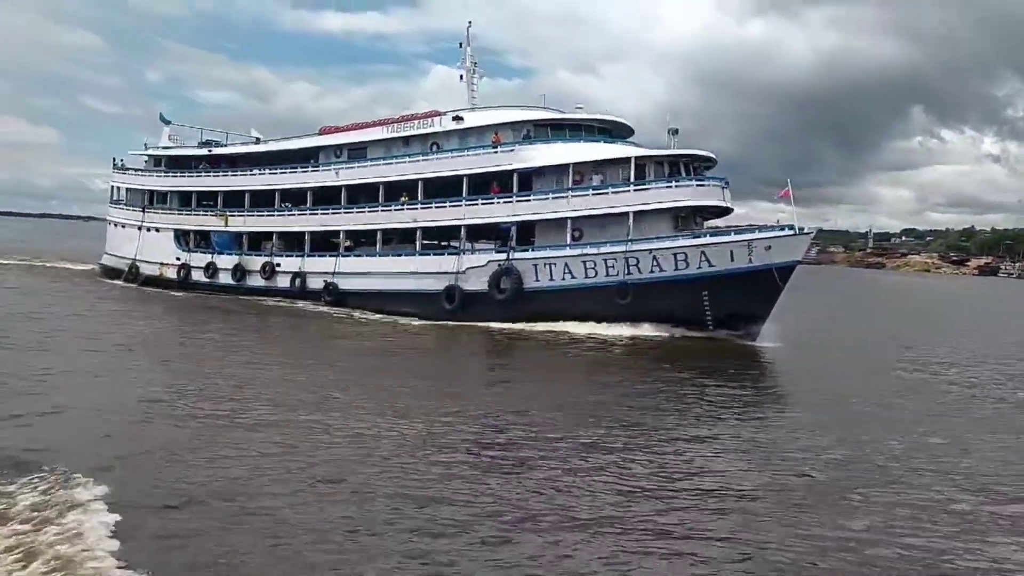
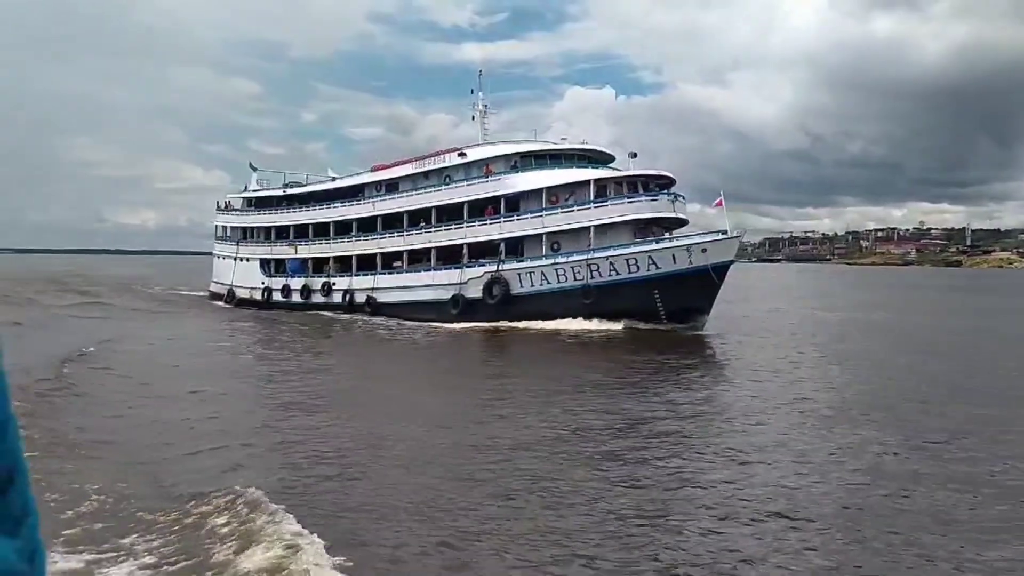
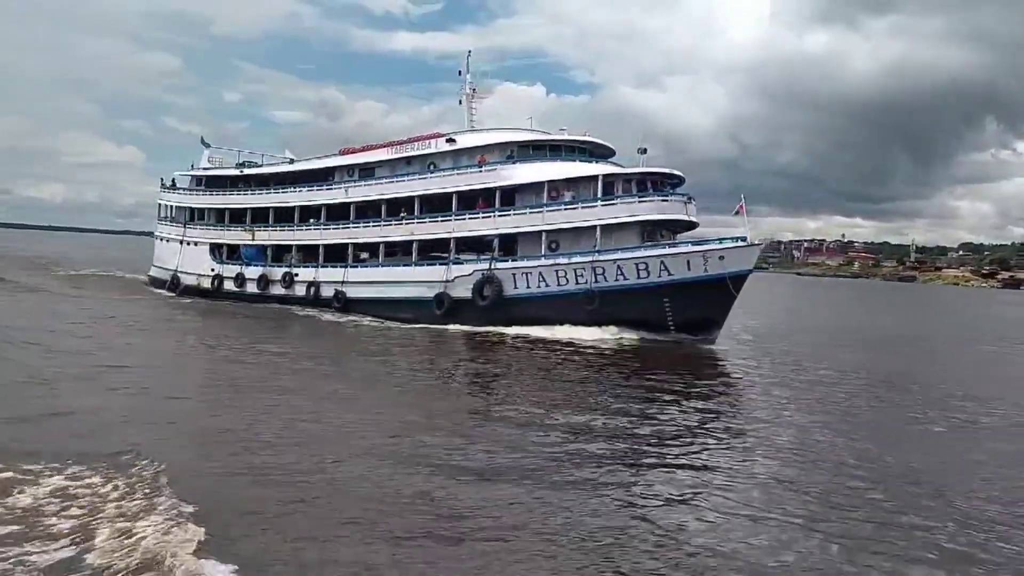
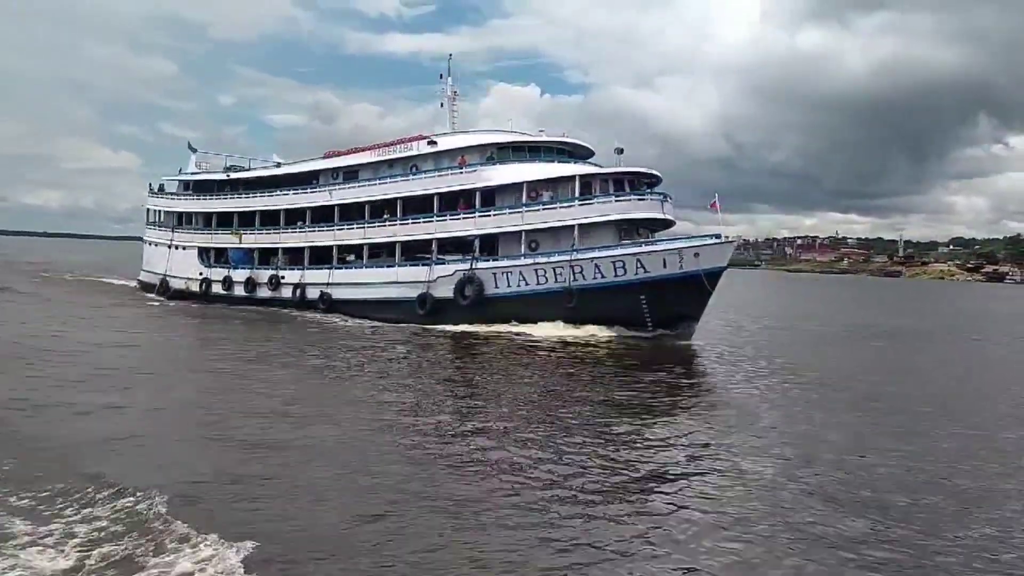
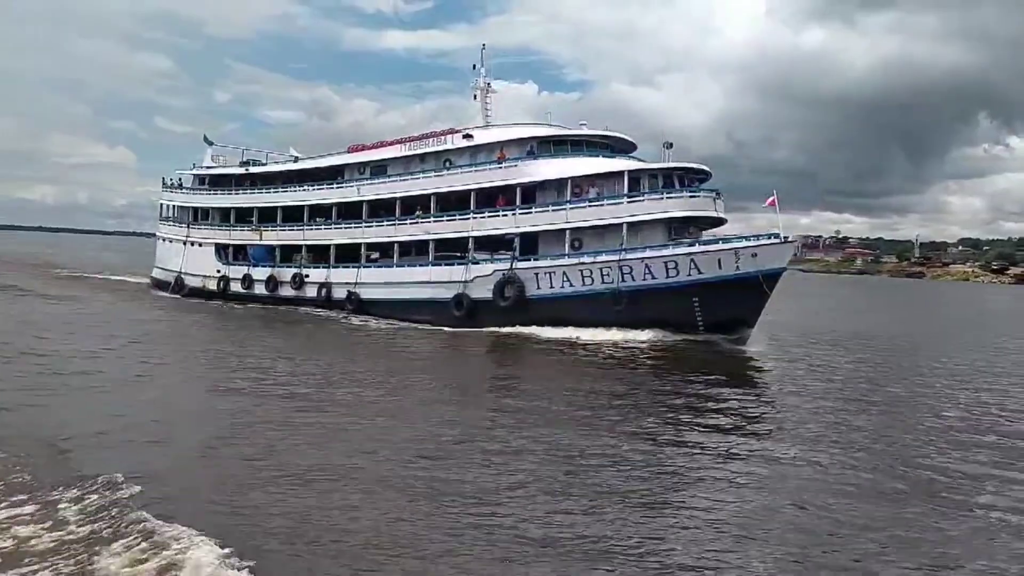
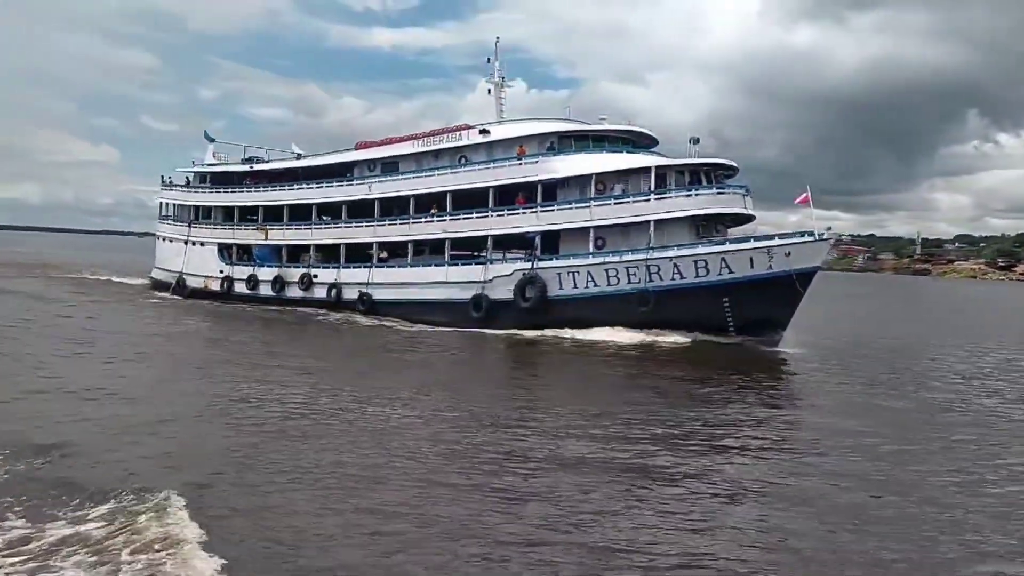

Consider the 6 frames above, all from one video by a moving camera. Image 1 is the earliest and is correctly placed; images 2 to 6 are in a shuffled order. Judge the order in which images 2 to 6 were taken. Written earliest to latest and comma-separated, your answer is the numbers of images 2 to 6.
6, 5, 3, 4, 2
